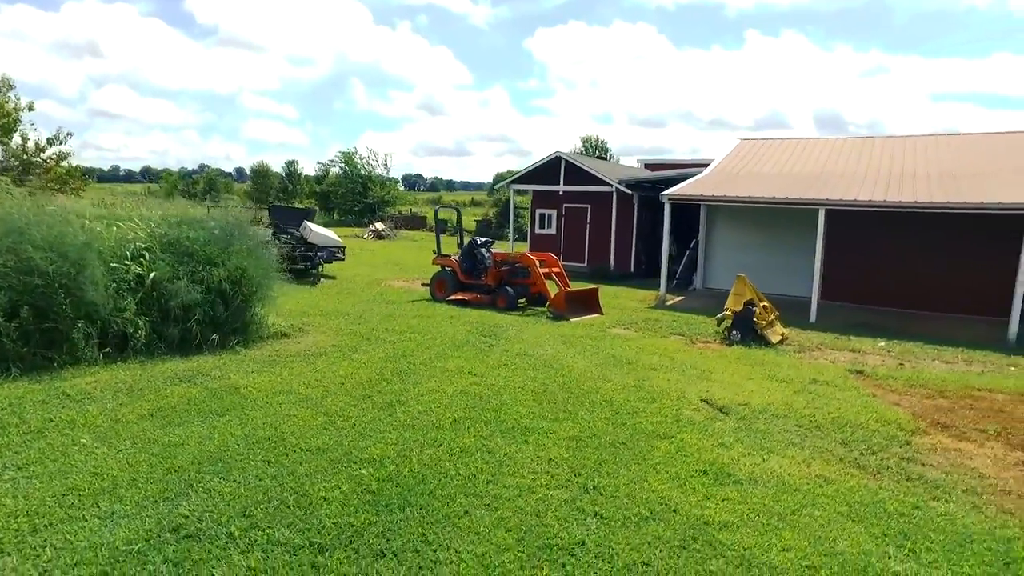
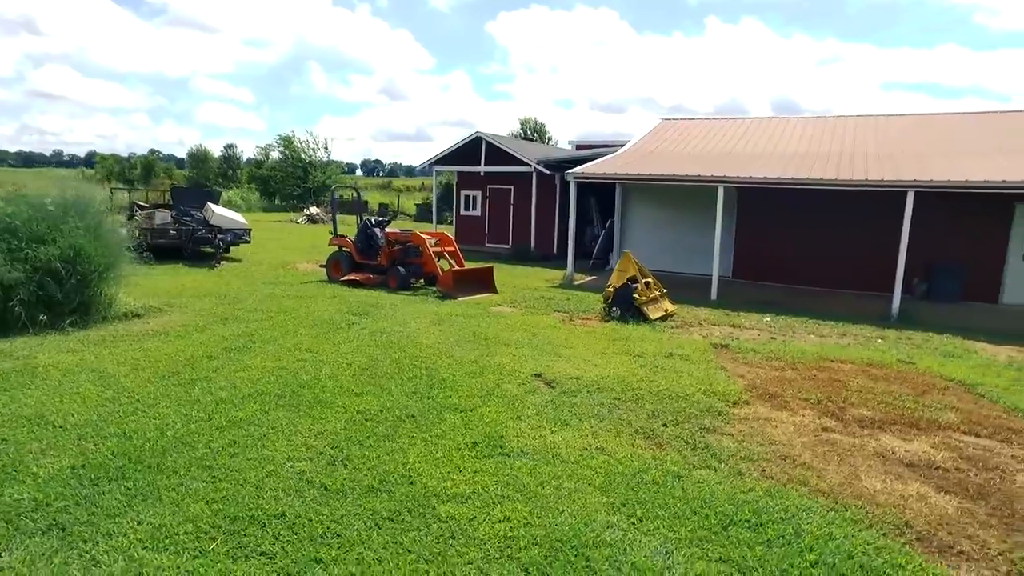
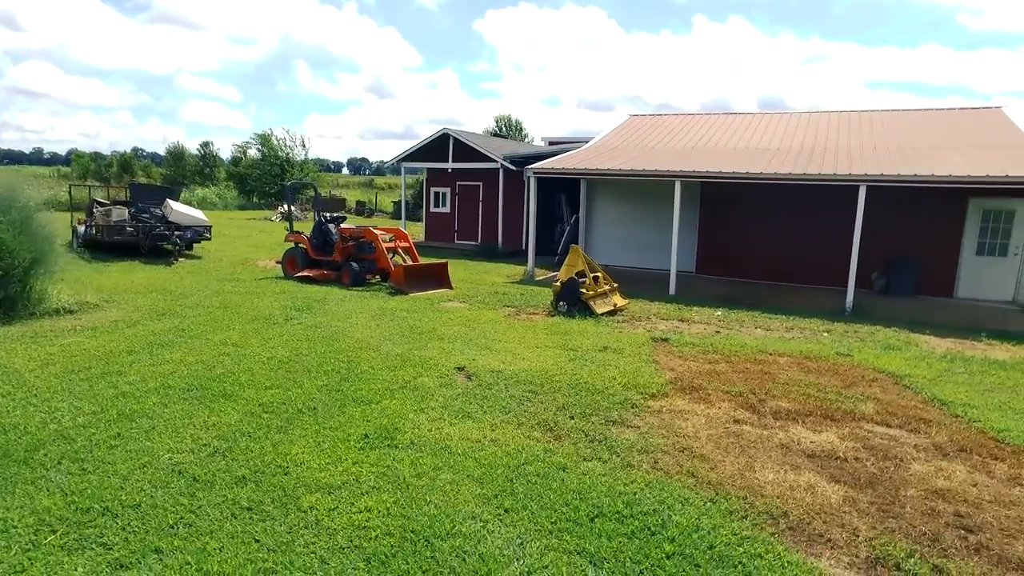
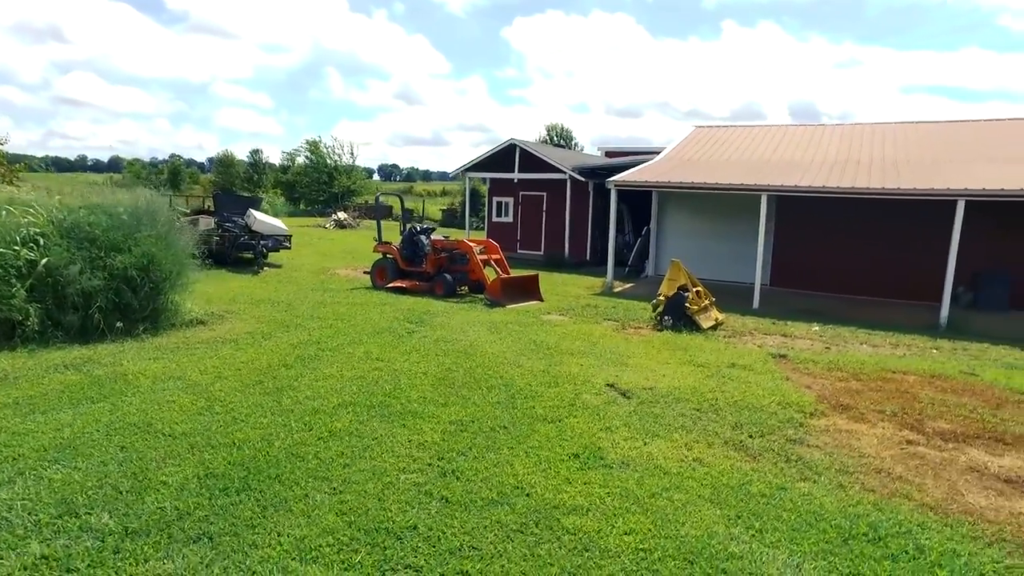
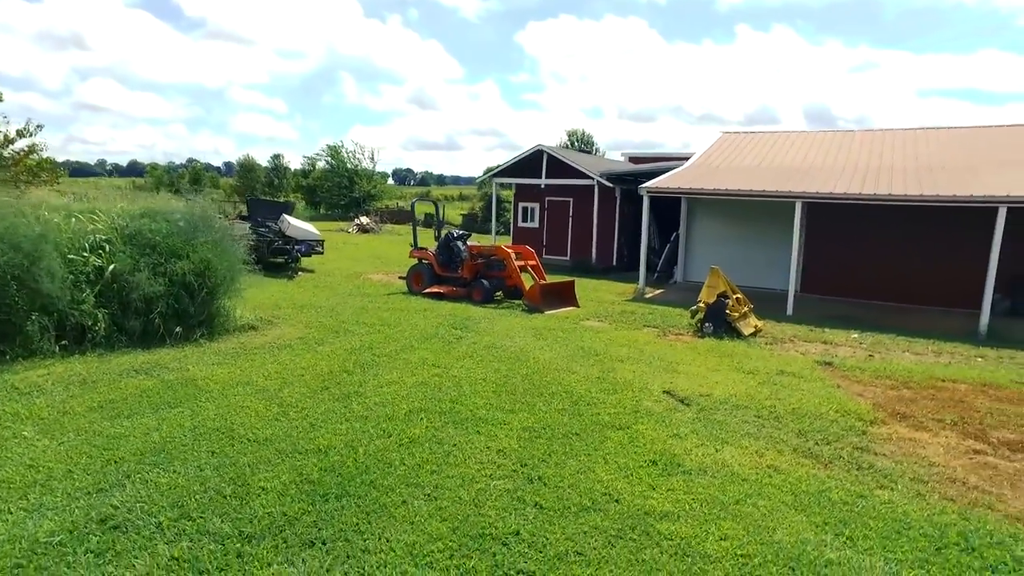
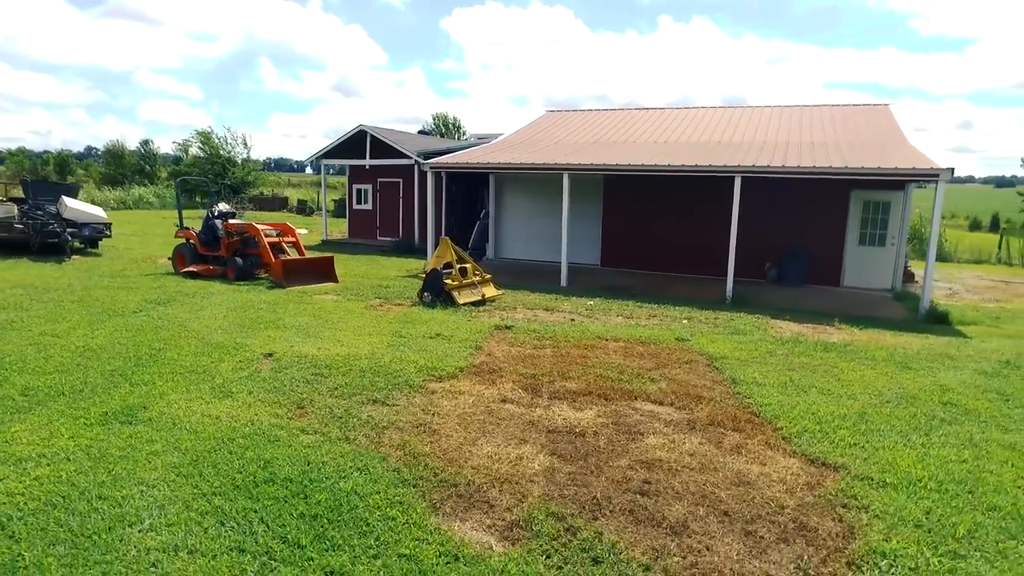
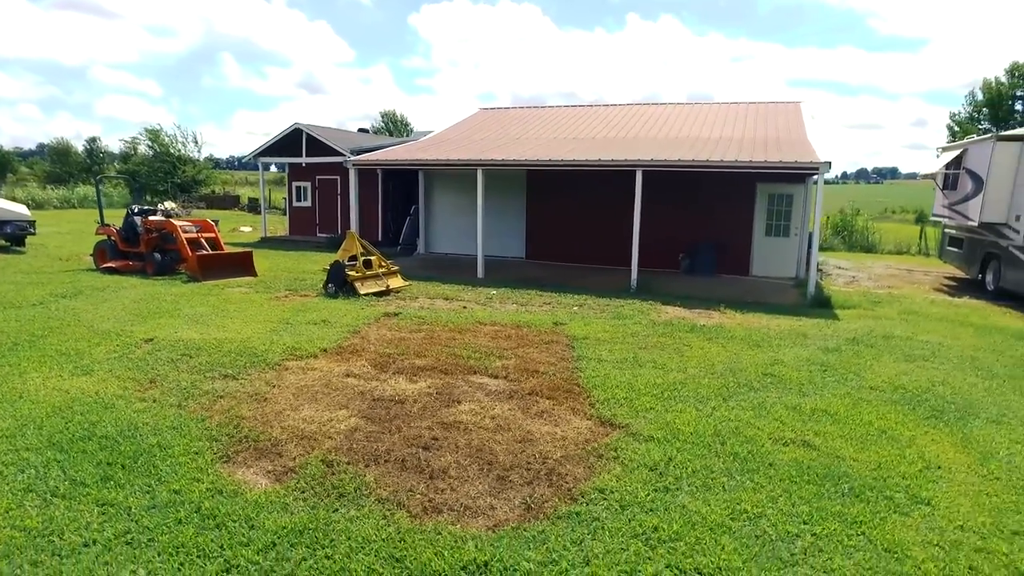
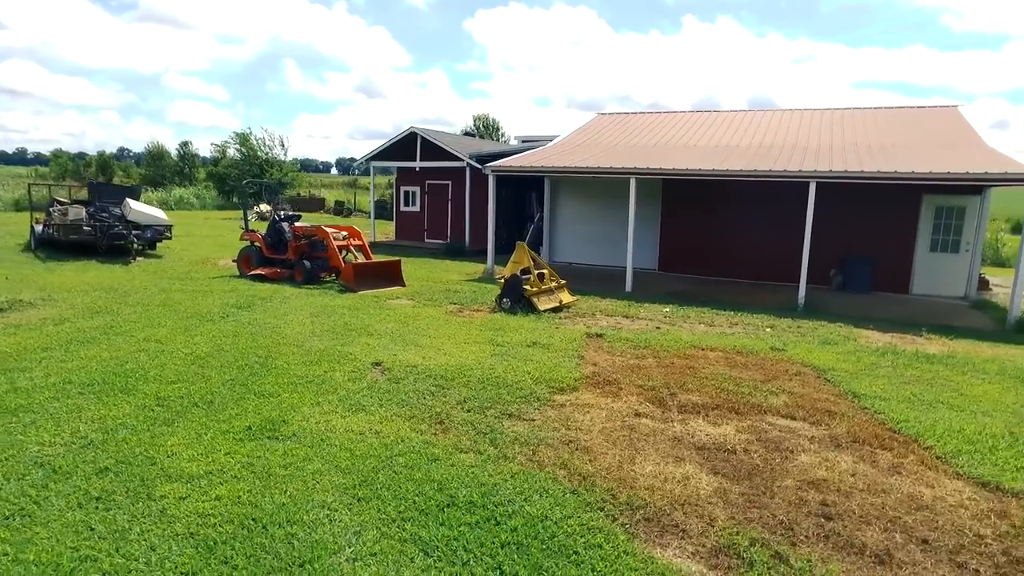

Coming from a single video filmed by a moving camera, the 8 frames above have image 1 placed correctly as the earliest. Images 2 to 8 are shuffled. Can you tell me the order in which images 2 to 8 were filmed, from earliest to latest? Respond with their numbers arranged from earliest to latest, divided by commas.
5, 4, 2, 3, 8, 6, 7
